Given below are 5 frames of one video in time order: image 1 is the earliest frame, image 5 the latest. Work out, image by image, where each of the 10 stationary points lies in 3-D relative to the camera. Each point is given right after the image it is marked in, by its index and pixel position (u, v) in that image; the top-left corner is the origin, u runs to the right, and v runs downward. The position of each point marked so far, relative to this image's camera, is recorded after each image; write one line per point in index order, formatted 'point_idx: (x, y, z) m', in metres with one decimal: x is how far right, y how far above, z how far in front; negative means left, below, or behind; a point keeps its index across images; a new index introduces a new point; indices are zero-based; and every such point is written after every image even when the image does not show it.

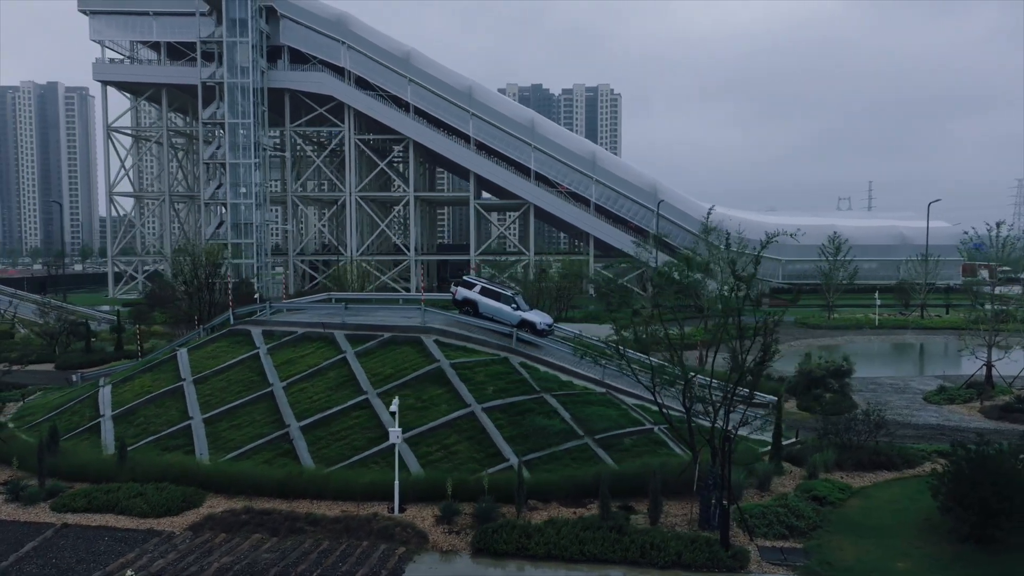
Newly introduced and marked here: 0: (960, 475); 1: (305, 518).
0: (+6.9, -2.9, +11.0) m
1: (-3.5, -3.9, +12.1) m
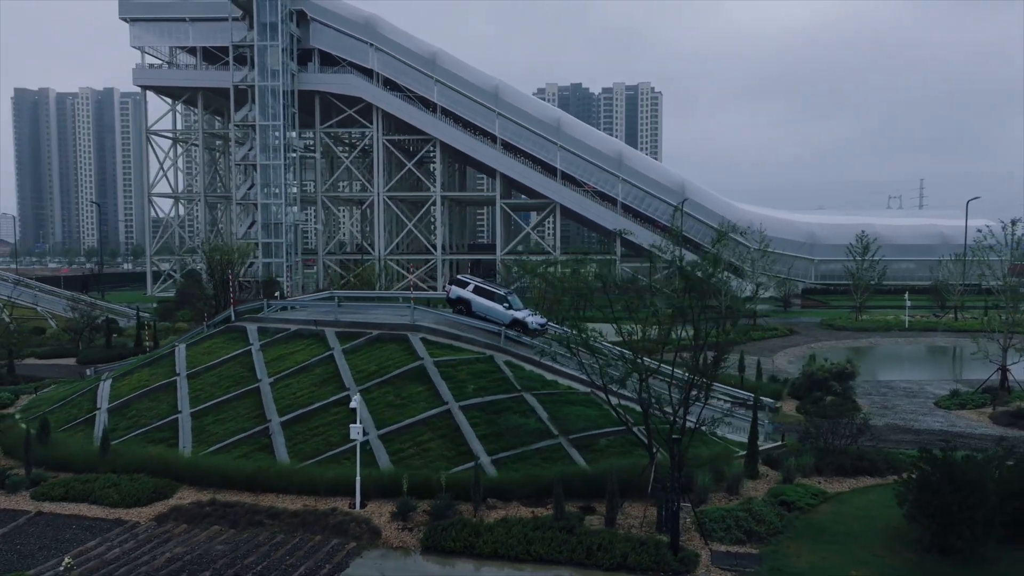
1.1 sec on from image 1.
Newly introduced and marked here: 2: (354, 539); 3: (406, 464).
0: (+6.1, -2.9, +10.6) m
1: (-4.2, -3.8, +12.3) m
2: (-2.5, -4.0, +11.4) m
3: (-2.1, -3.4, +14.0) m
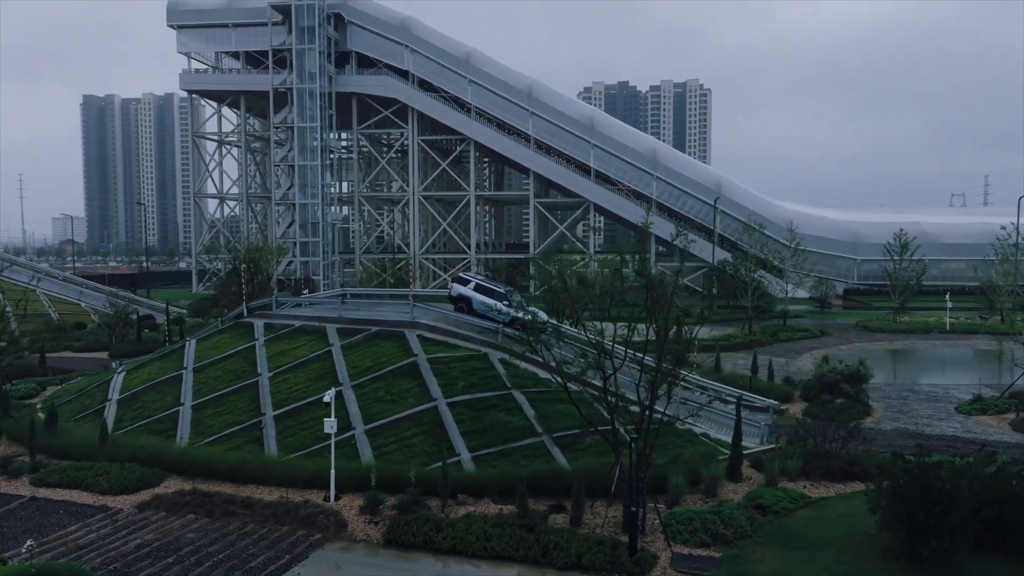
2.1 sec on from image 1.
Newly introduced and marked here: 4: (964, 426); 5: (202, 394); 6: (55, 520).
0: (+5.4, -2.9, +10.1) m
1: (-4.7, -3.8, +12.6) m
2: (-3.1, -3.9, +11.5) m
3: (-2.5, -3.4, +14.1) m
4: (+11.3, -3.5, +18.0) m
5: (-7.6, -2.6, +17.6) m
6: (-7.7, -3.9, +12.1) m
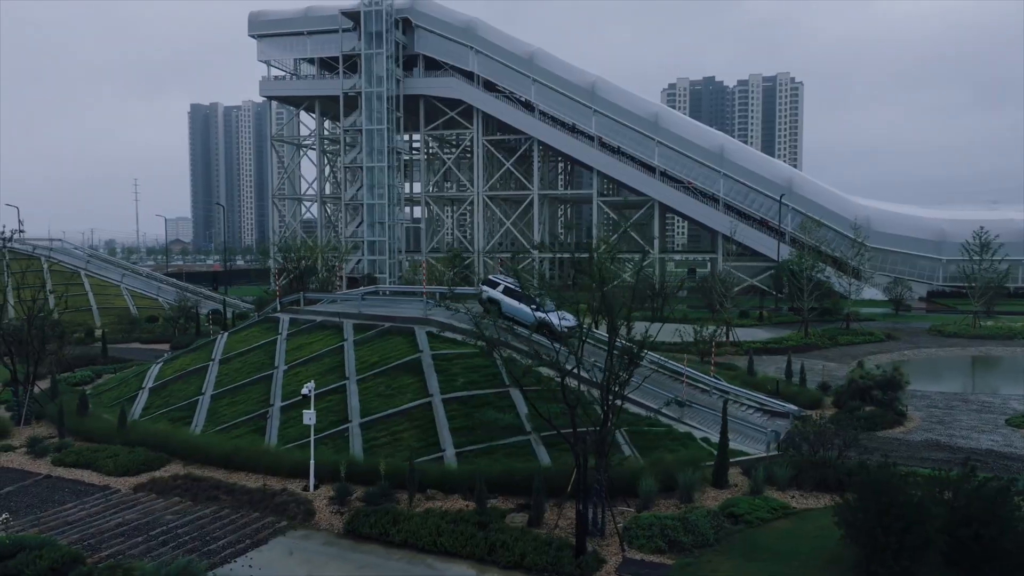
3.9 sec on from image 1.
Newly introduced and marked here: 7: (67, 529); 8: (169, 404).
0: (+4.6, -2.8, +9.5) m
1: (-5.2, -3.7, +13.1) m
2: (-3.7, -3.8, +11.9) m
3: (-2.8, -3.3, +14.4) m
4: (+11.4, -3.5, +16.6) m
5: (-7.4, -2.5, +18.5) m
6: (-8.2, -3.8, +13.0) m
7: (-7.1, -3.8, +11.4) m
8: (-8.7, -2.9, +18.0) m
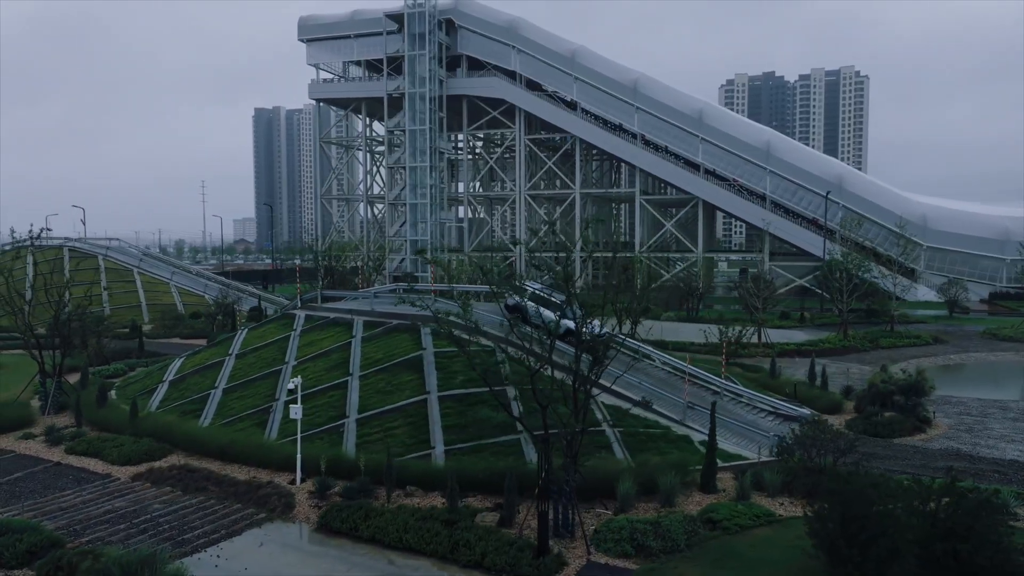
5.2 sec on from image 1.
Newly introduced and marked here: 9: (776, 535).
0: (+3.9, -2.8, +9.0) m
1: (-5.5, -3.6, +13.4) m
2: (-4.1, -3.7, +12.1) m
3: (-3.0, -3.2, +14.5) m
4: (+11.3, -3.5, +15.5) m
5: (-7.3, -2.4, +18.9) m
6: (-8.5, -3.7, +13.6) m
7: (-7.5, -3.7, +11.9) m
8: (-8.6, -2.8, +18.6) m
9: (+4.0, -3.7, +10.8) m
